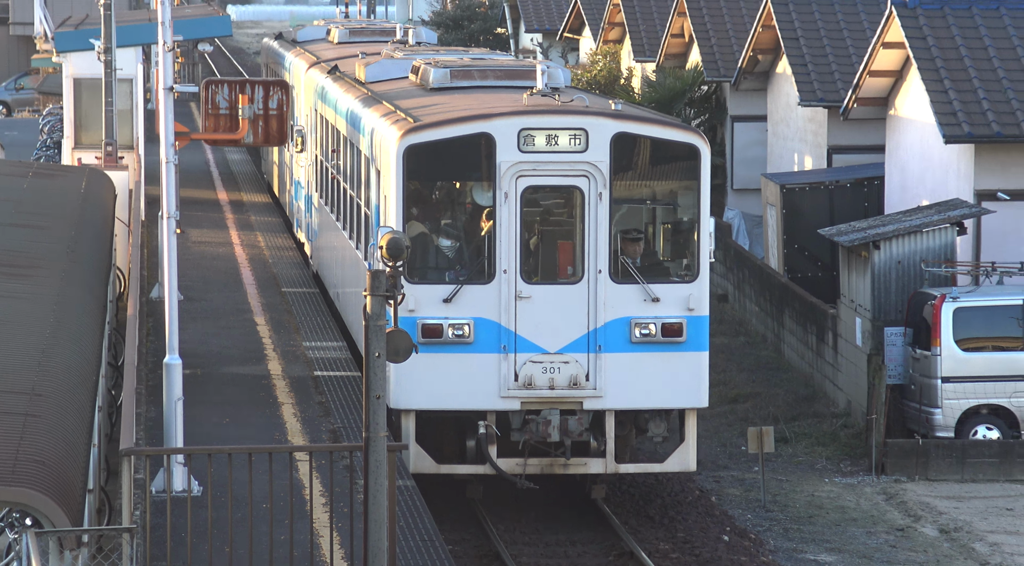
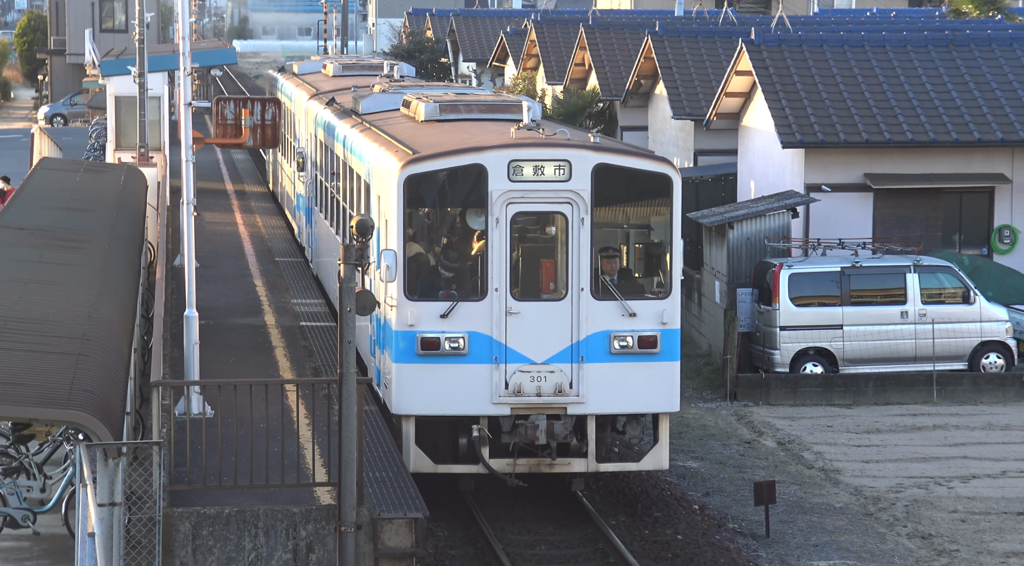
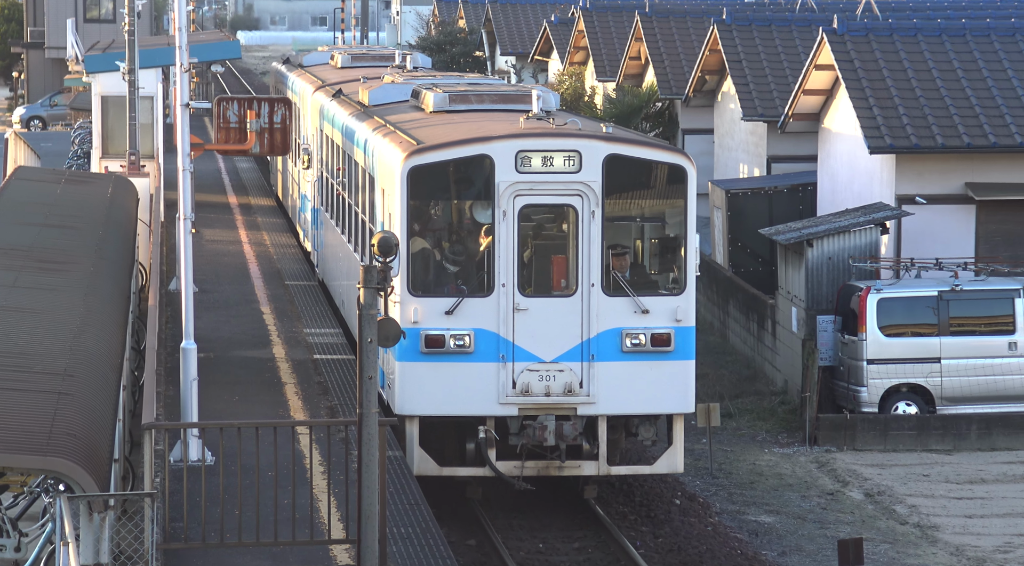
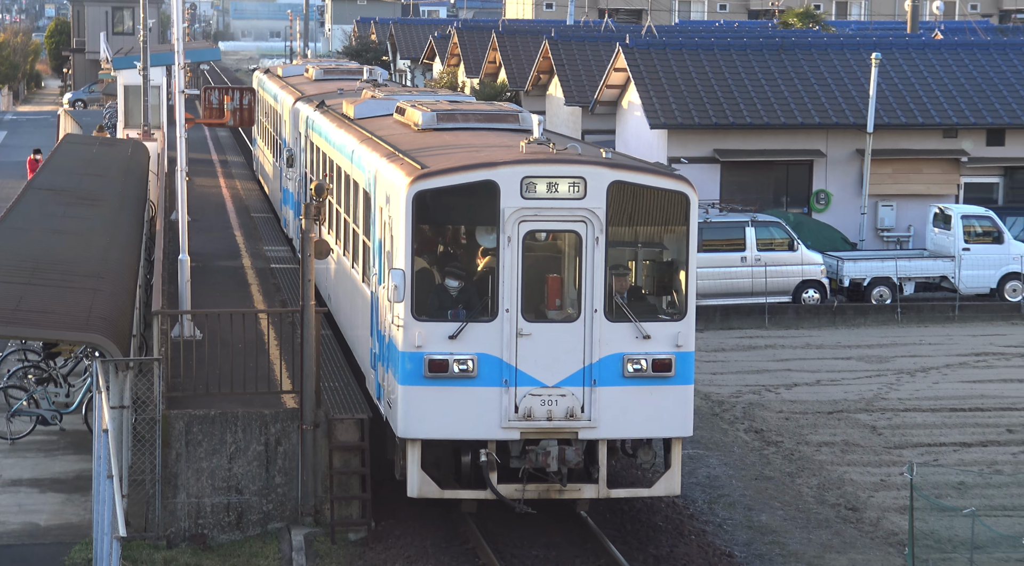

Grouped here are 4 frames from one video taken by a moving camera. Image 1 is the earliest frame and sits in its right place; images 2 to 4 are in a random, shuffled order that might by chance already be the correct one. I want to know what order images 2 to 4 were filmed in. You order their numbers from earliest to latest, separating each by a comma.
3, 2, 4
